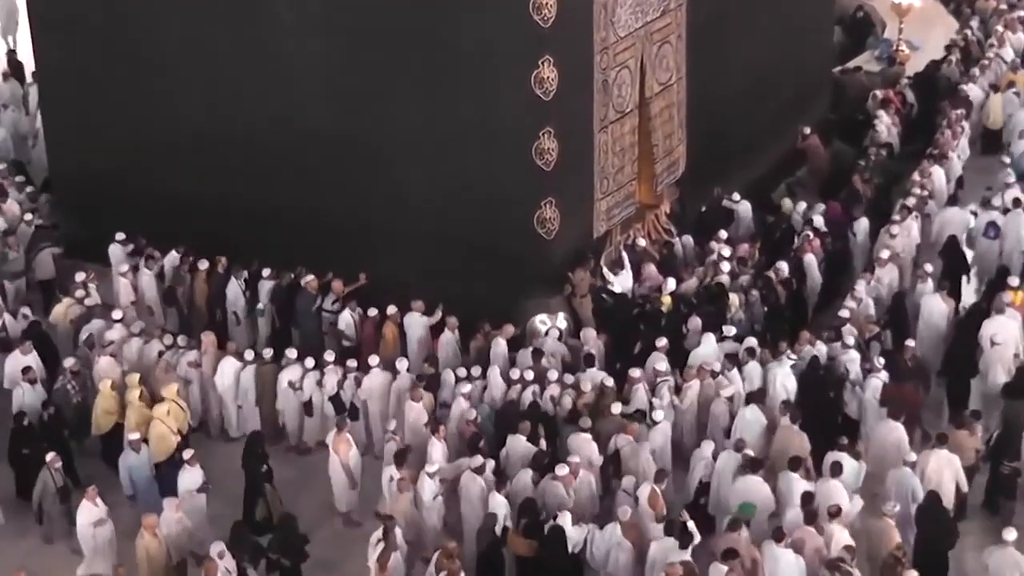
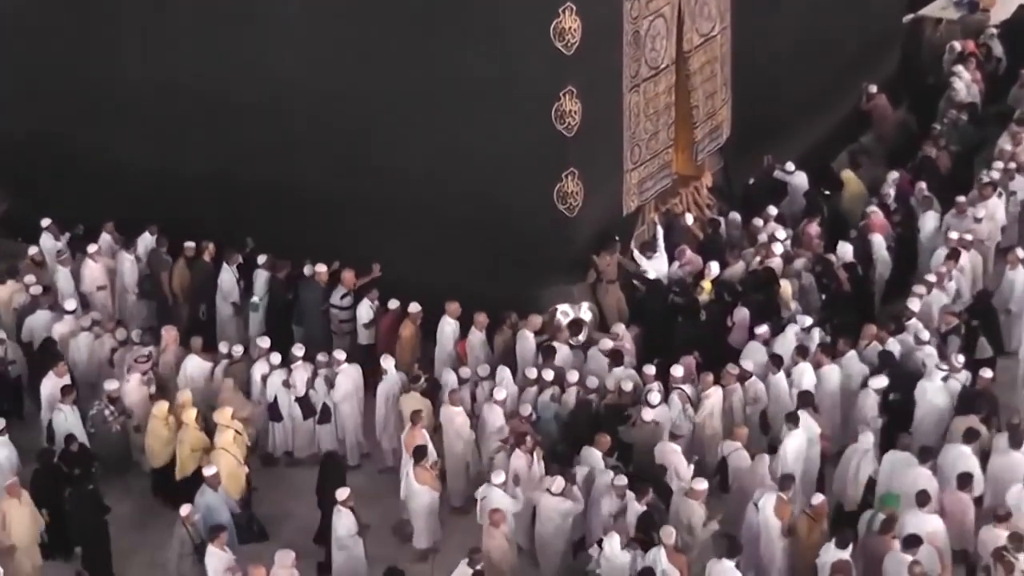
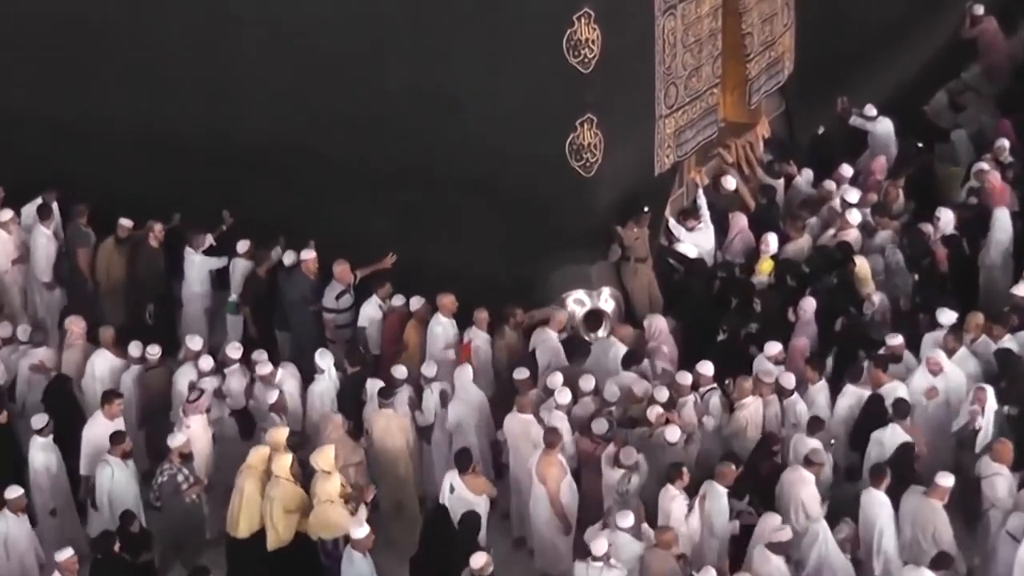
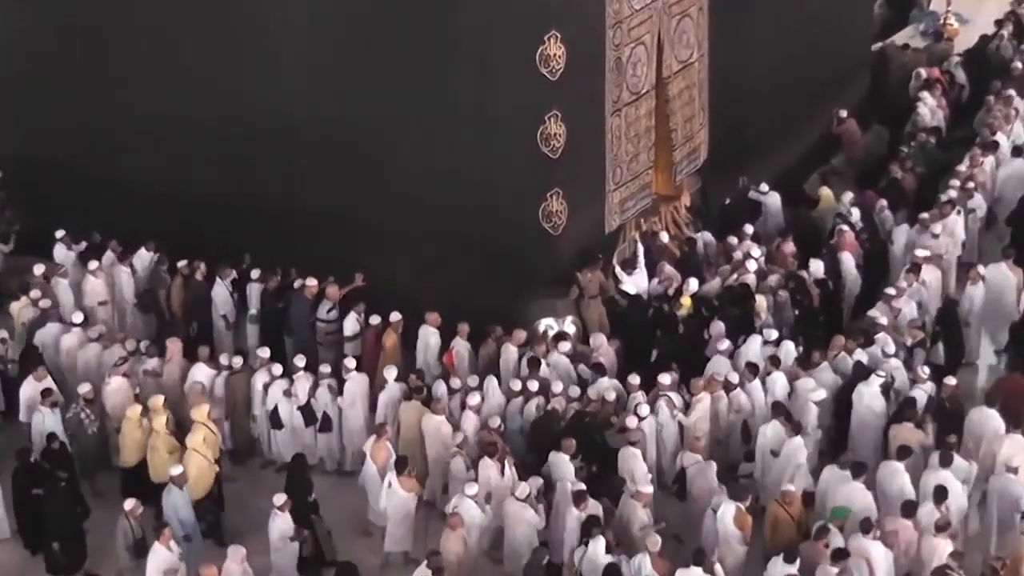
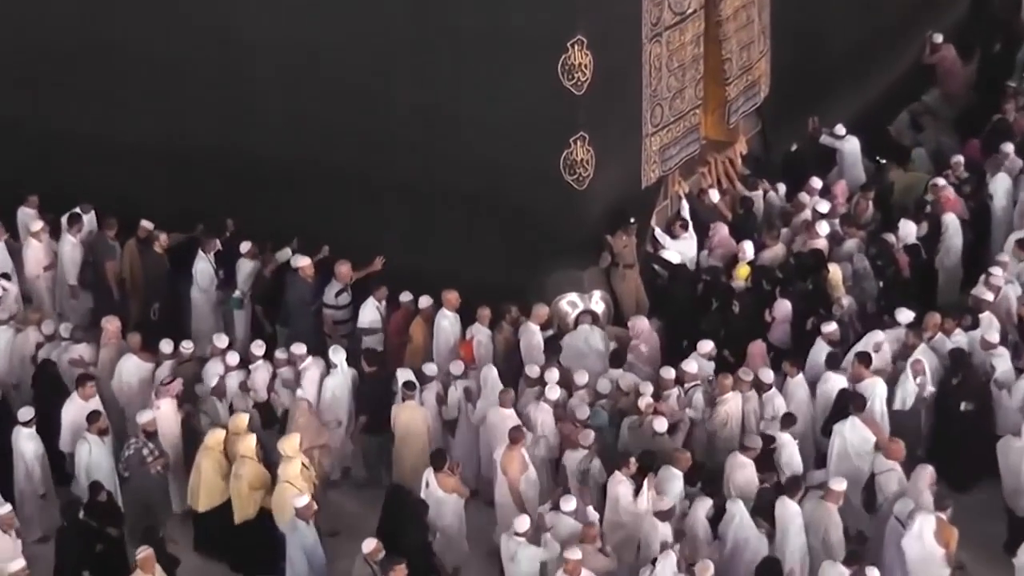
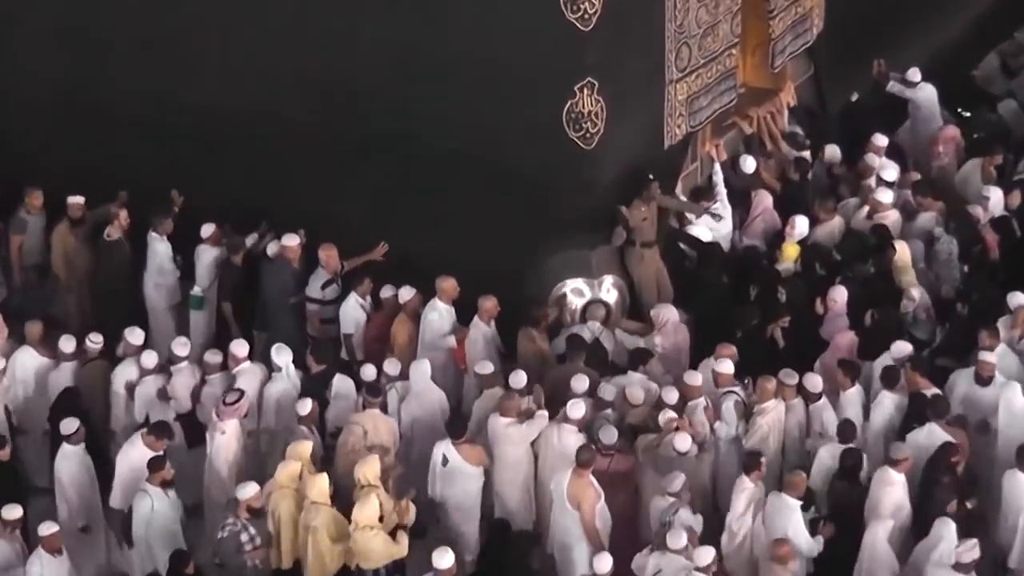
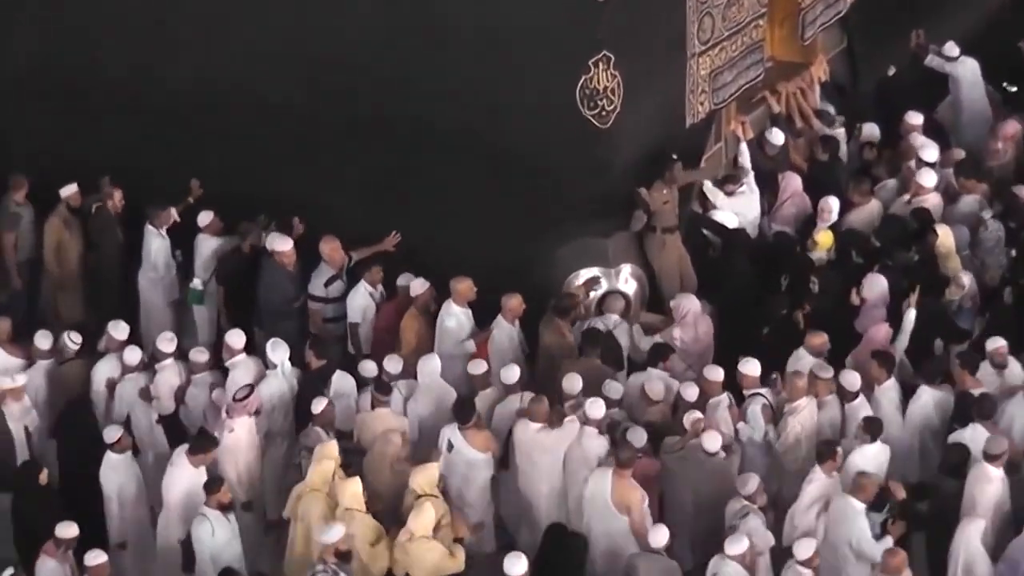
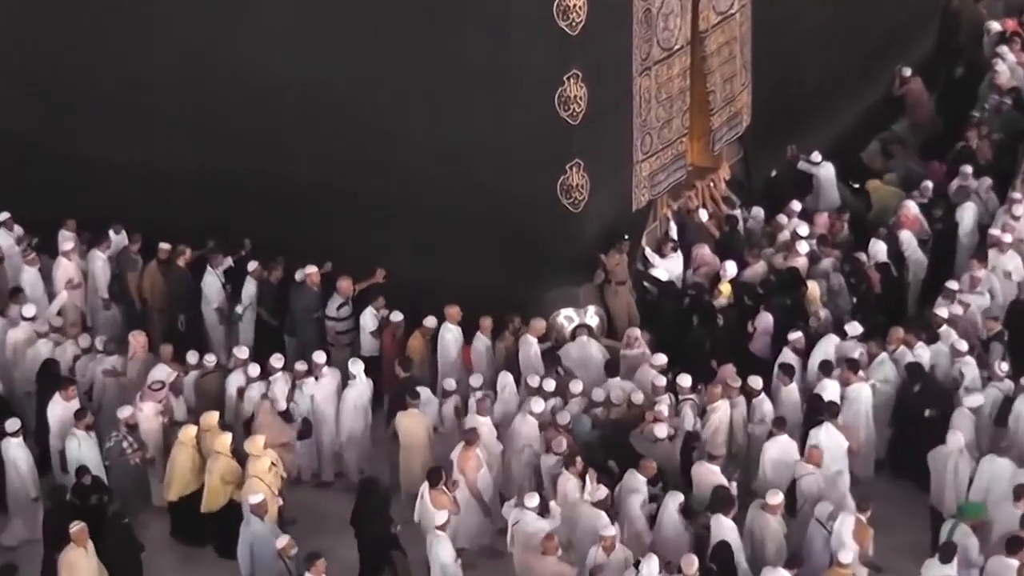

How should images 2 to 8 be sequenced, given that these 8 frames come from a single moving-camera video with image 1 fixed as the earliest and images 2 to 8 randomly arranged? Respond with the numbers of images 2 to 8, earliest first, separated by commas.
4, 2, 8, 5, 3, 6, 7
